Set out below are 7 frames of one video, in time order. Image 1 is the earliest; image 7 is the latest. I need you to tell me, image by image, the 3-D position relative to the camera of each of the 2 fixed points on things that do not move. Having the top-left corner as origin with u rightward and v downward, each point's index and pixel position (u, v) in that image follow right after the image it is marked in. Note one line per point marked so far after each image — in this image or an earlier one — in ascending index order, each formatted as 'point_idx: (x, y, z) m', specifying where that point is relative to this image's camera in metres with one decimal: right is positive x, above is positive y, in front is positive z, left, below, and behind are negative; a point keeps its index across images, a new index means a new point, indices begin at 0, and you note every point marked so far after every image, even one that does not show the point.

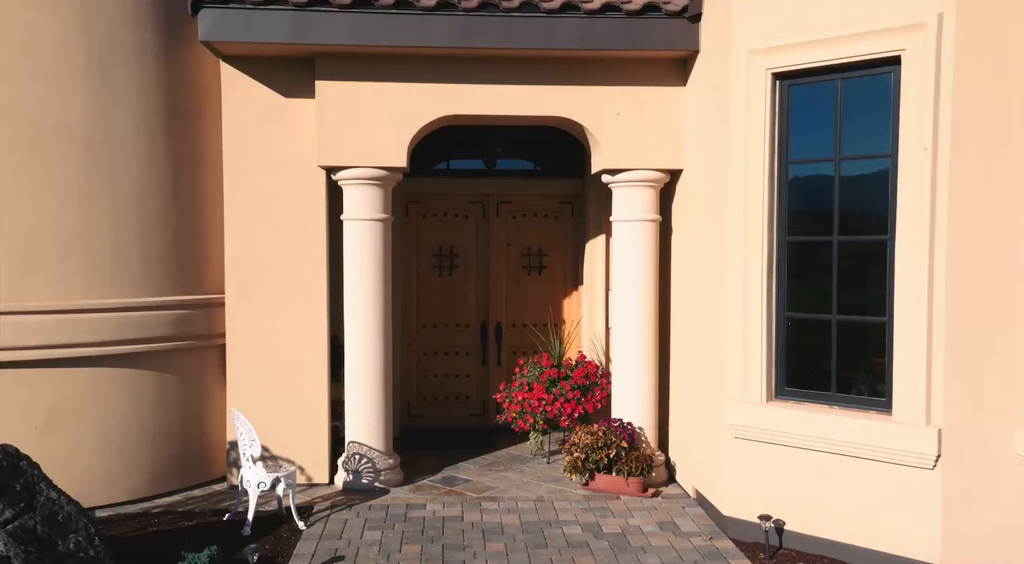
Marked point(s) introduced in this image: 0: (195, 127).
0: (-2.6, +1.3, +7.0) m
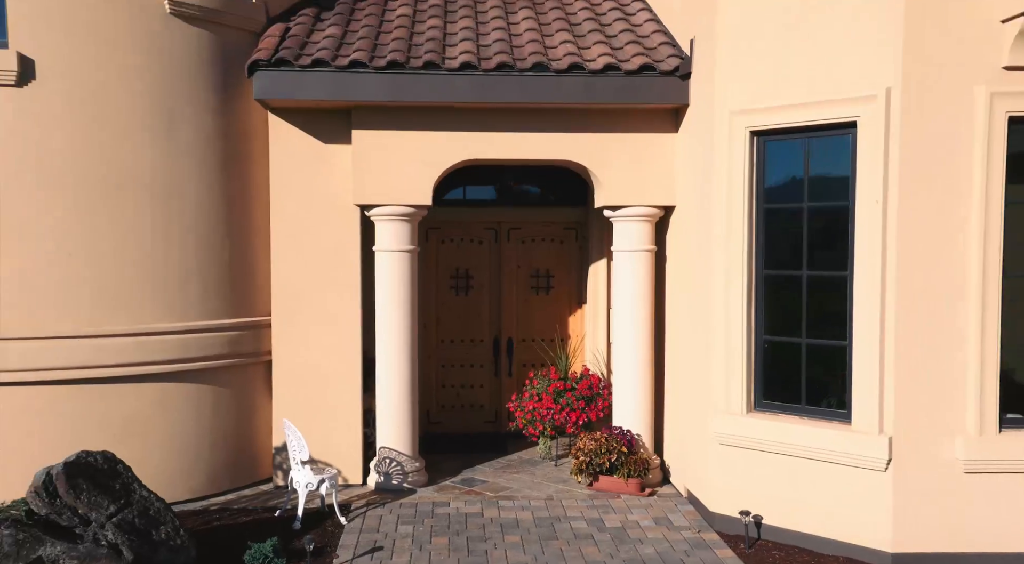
0: (-2.5, +1.1, +7.9) m
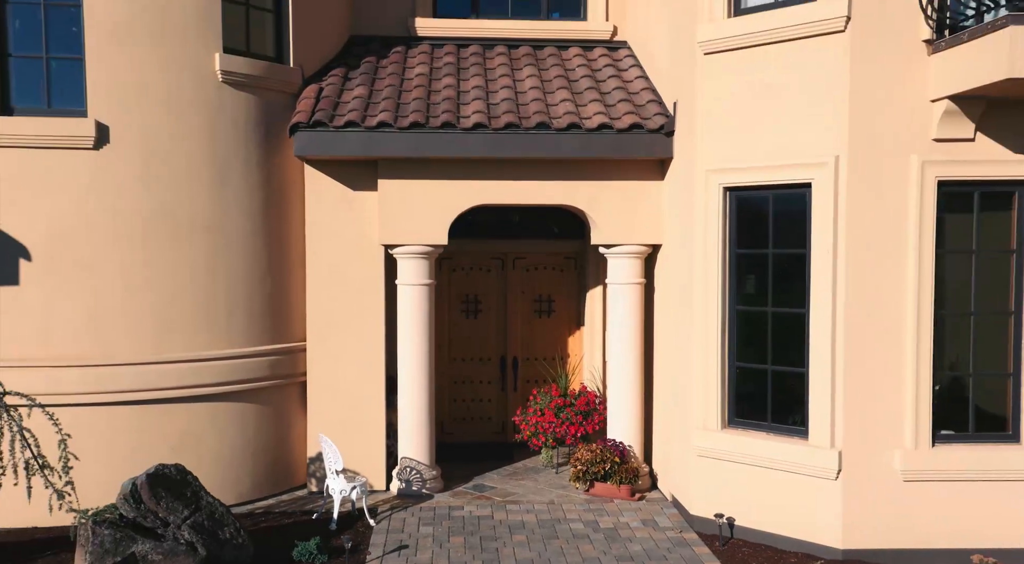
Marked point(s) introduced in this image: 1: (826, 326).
0: (-2.5, +0.7, +9.0) m
1: (+2.7, -0.4, +7.2) m
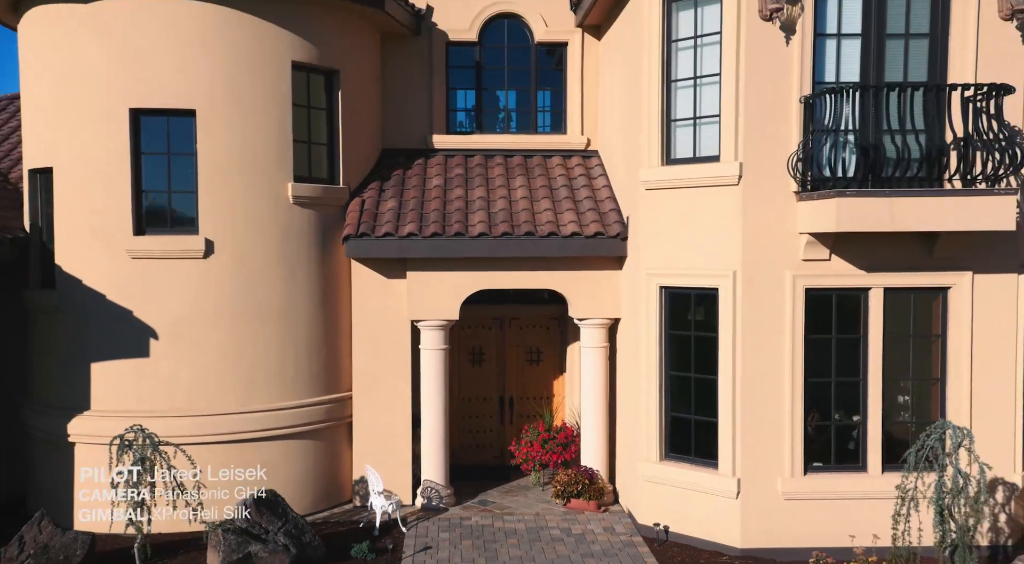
0: (-2.5, -0.2, +12.0) m
1: (+2.6, -1.3, +10.2) m
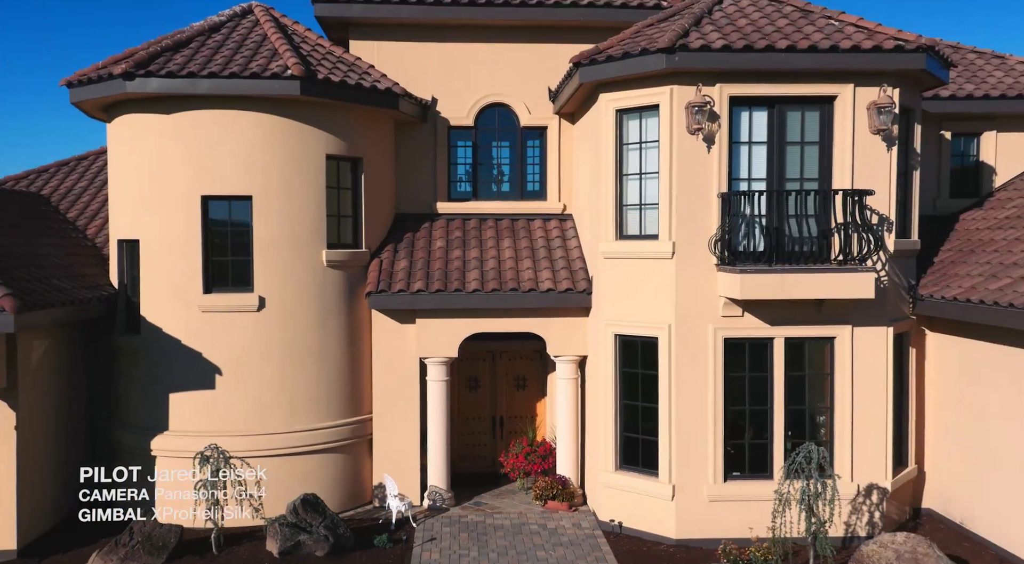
0: (-2.7, -1.0, +15.0) m
1: (+2.4, -2.1, +13.1) m
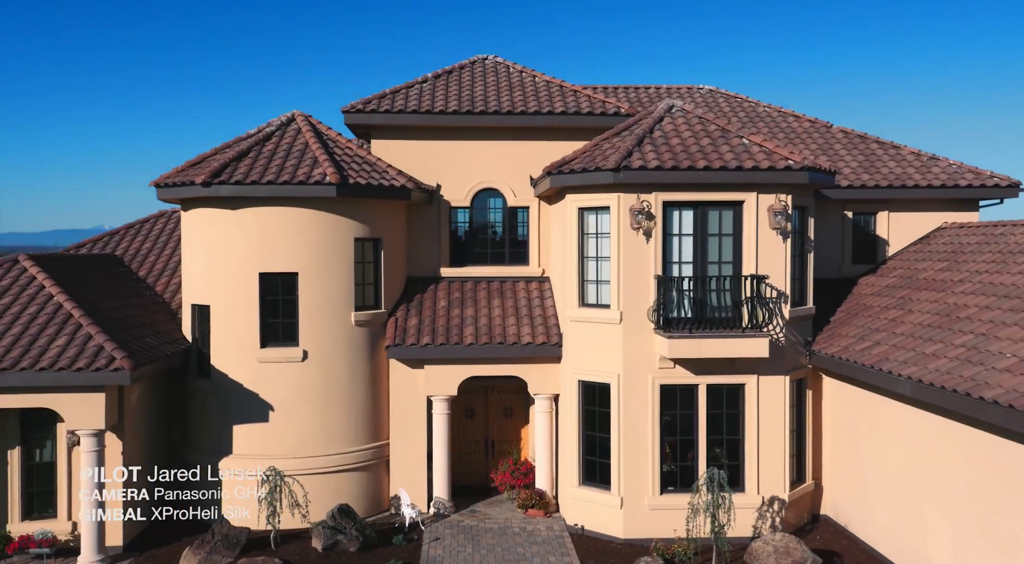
0: (-3.0, -2.2, +19.0) m
1: (+2.1, -3.3, +17.1) m
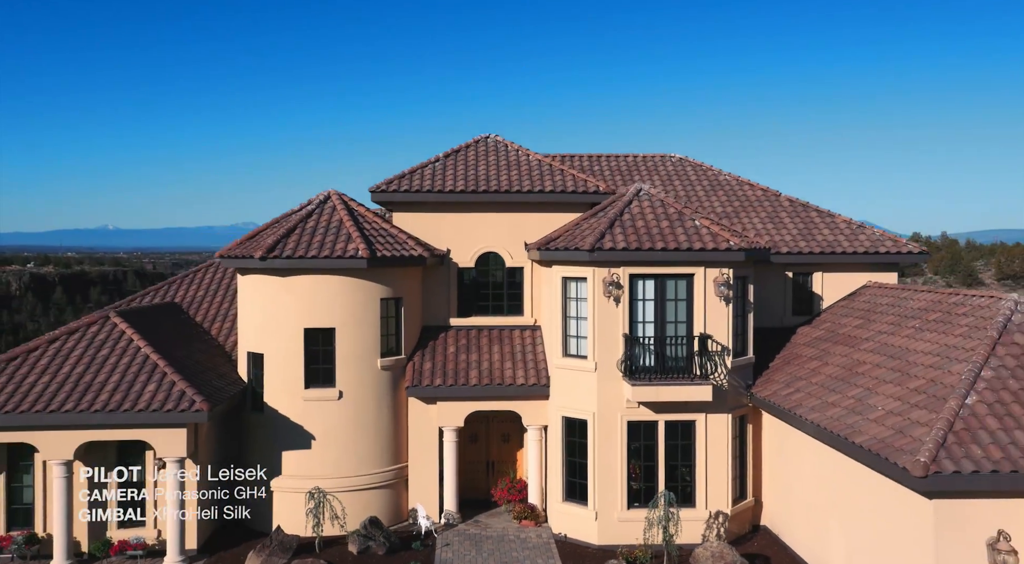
0: (-3.1, -3.7, +23.2) m
1: (+2.0, -4.7, +21.3) m
